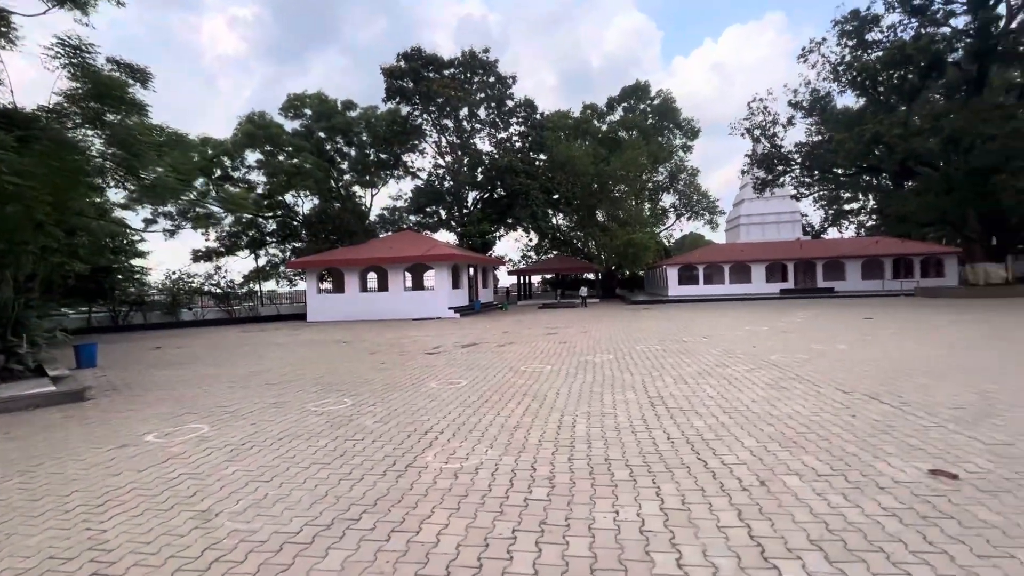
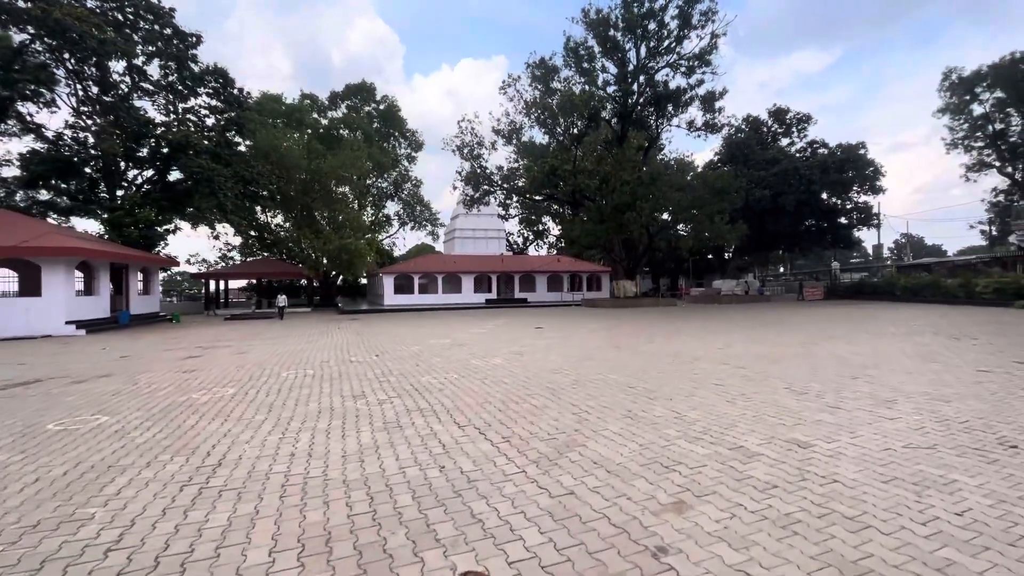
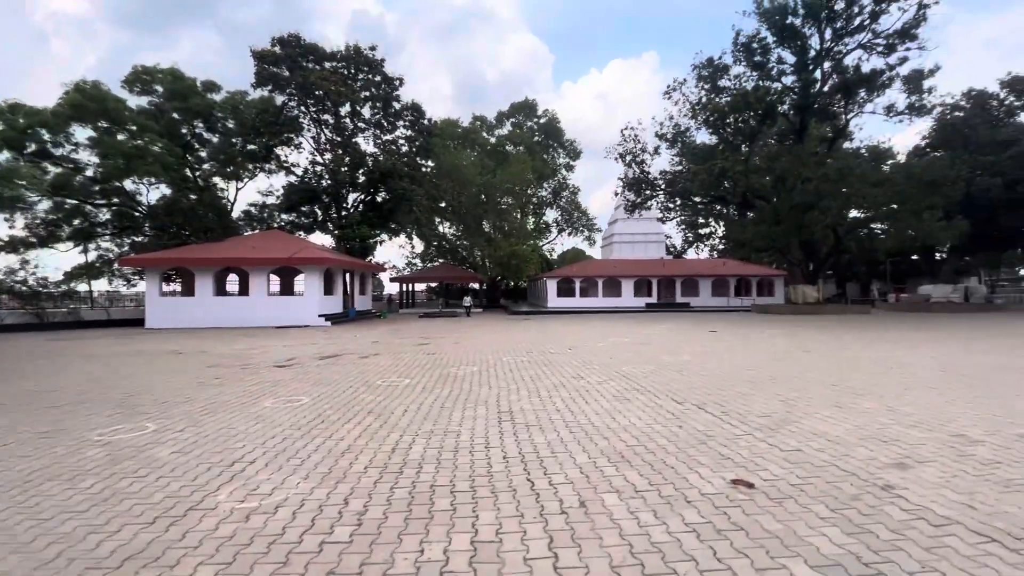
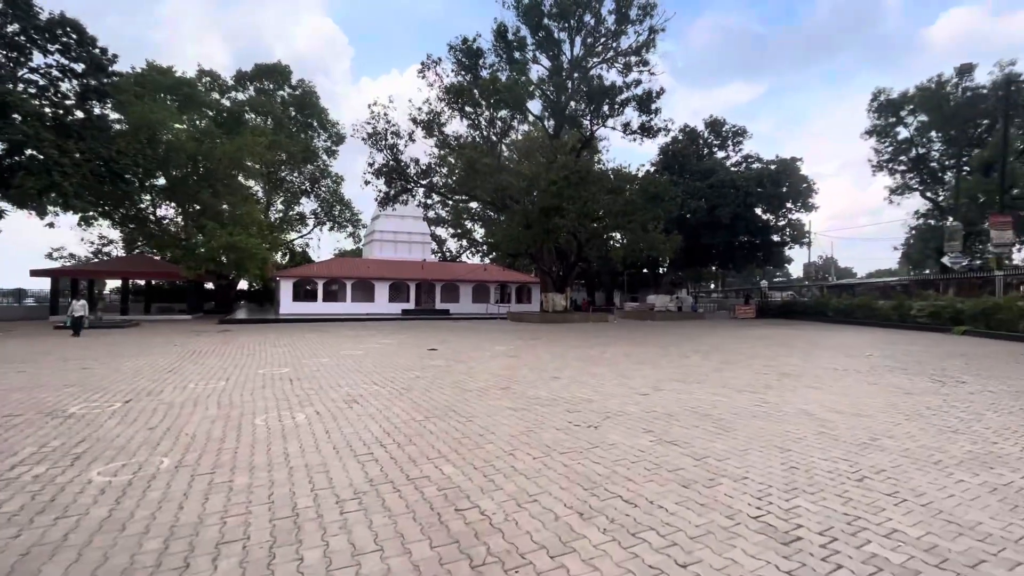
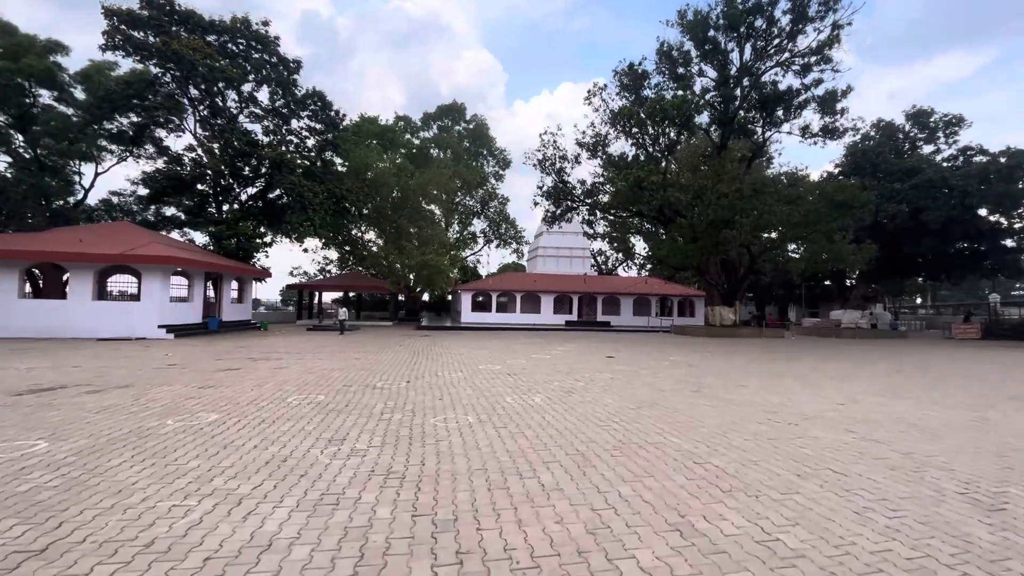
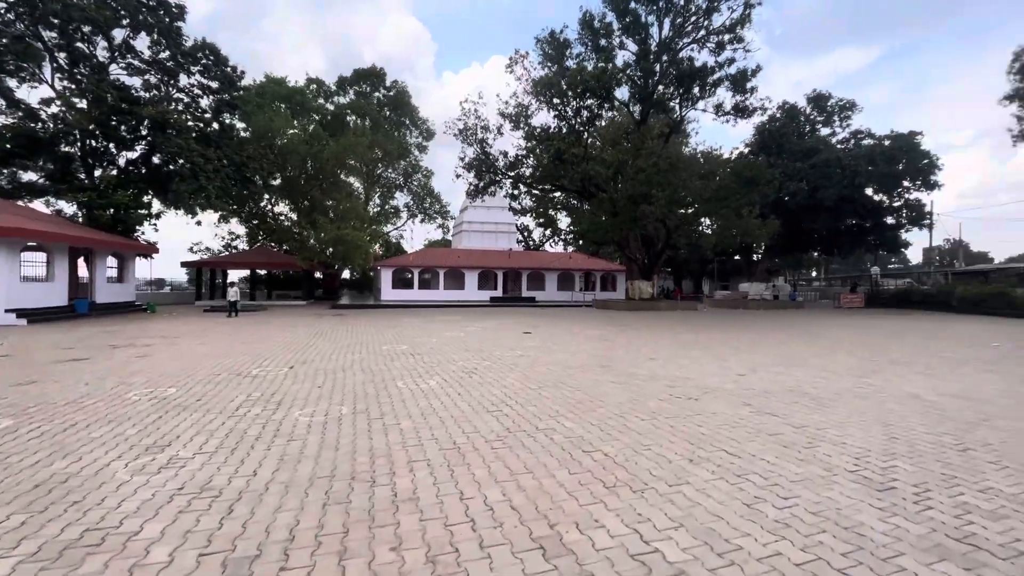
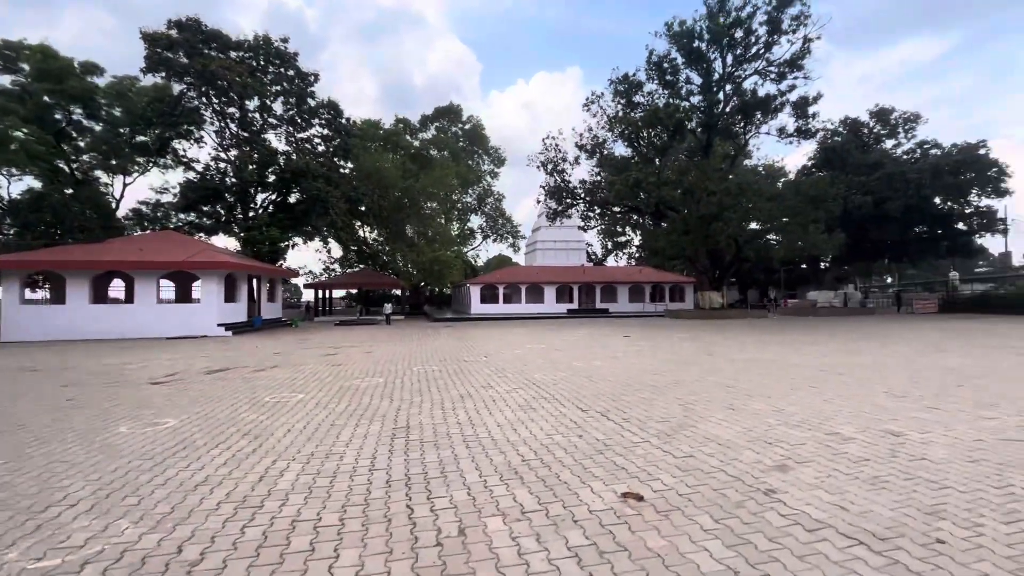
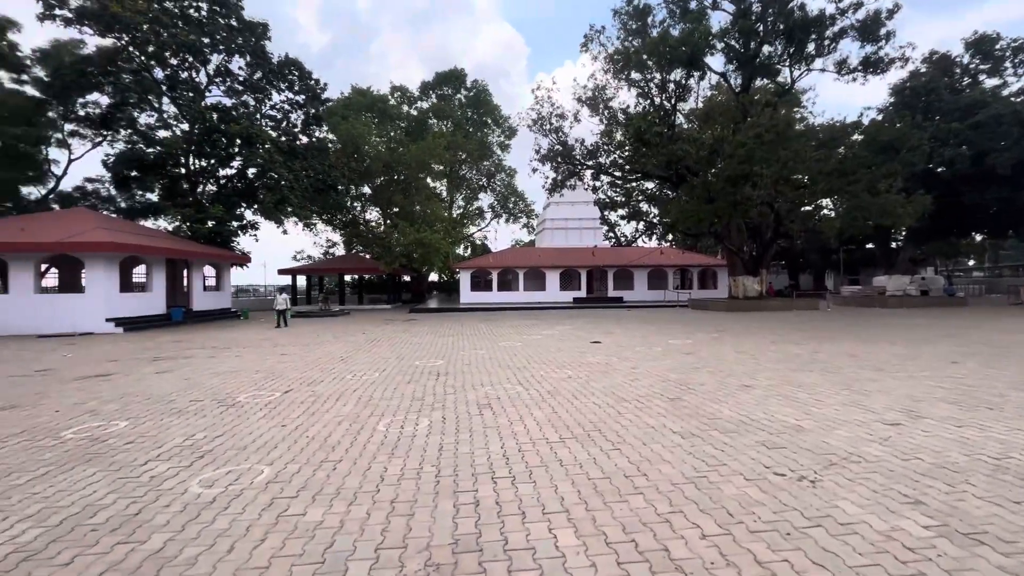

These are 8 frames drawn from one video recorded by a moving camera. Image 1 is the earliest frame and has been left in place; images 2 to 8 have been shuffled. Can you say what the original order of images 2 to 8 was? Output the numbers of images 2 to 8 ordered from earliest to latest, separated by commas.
3, 7, 2, 5, 6, 4, 8
